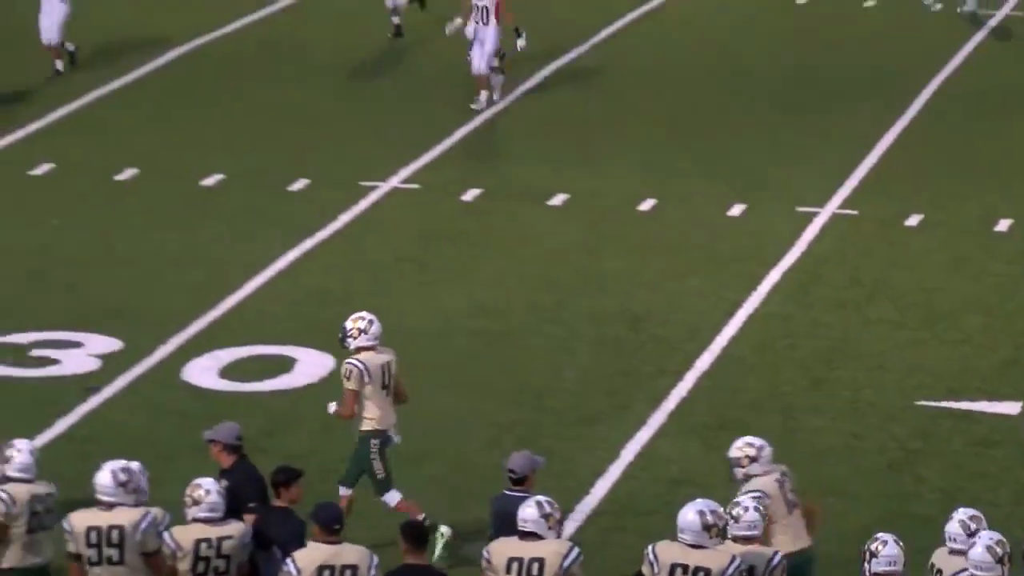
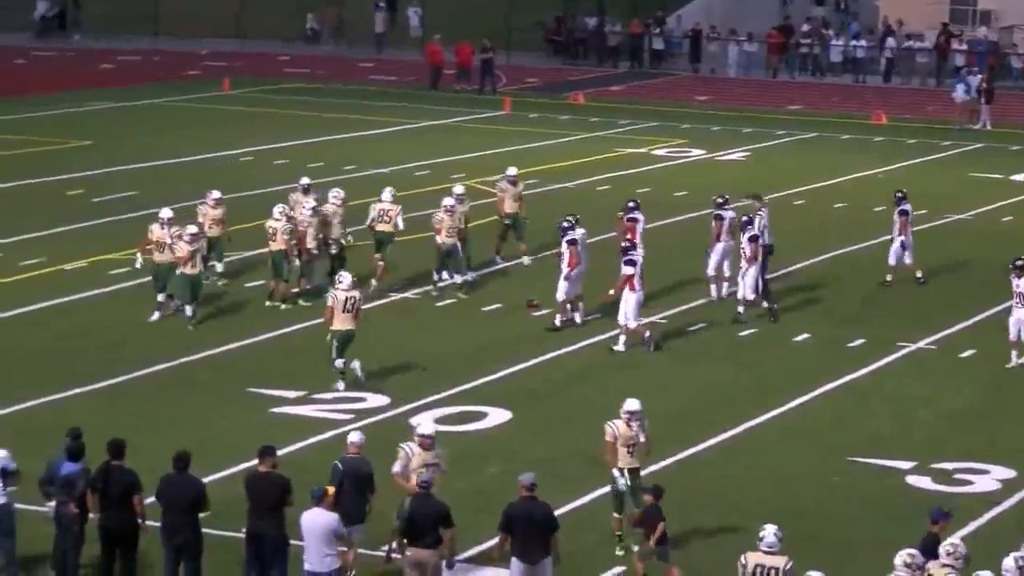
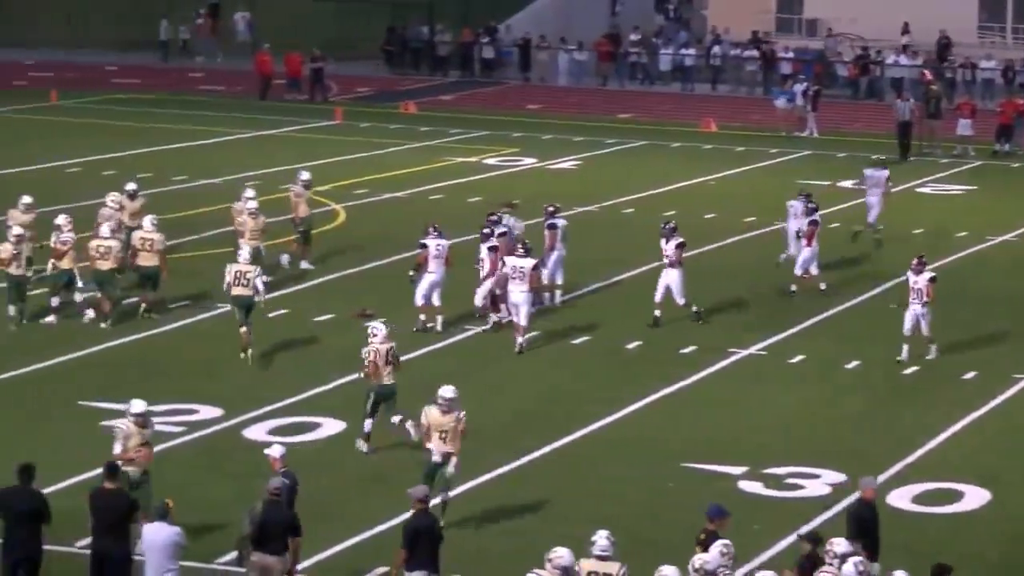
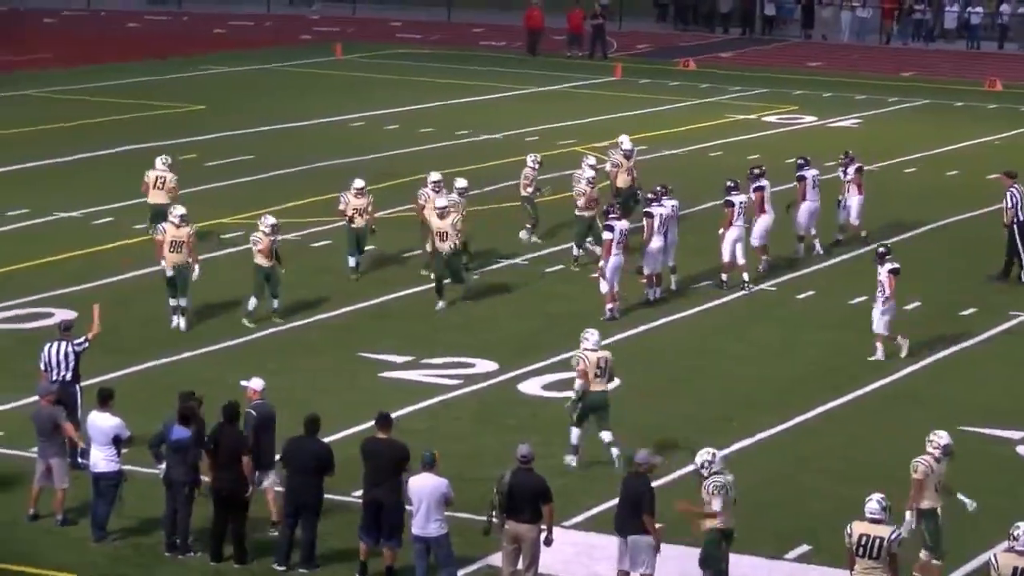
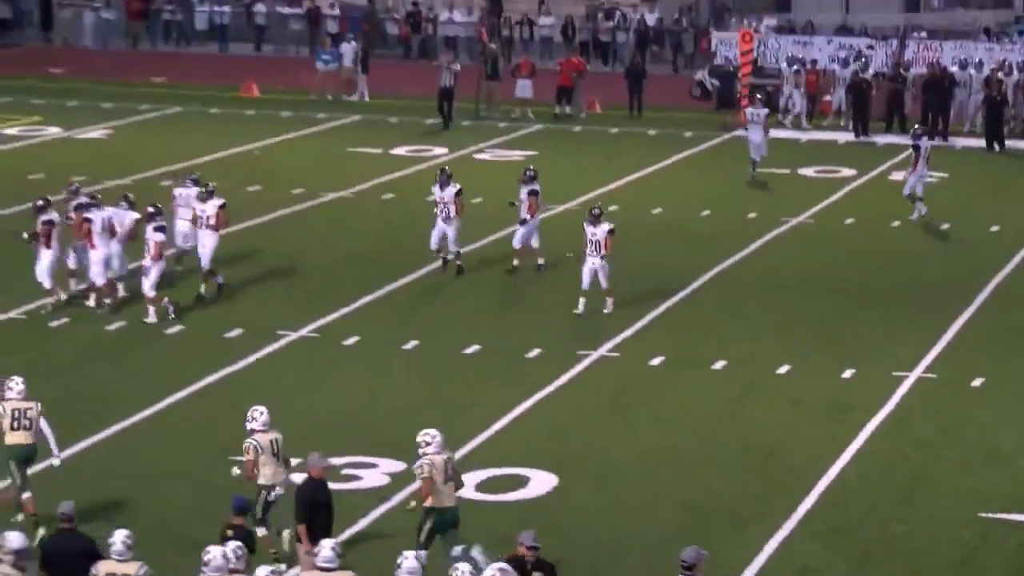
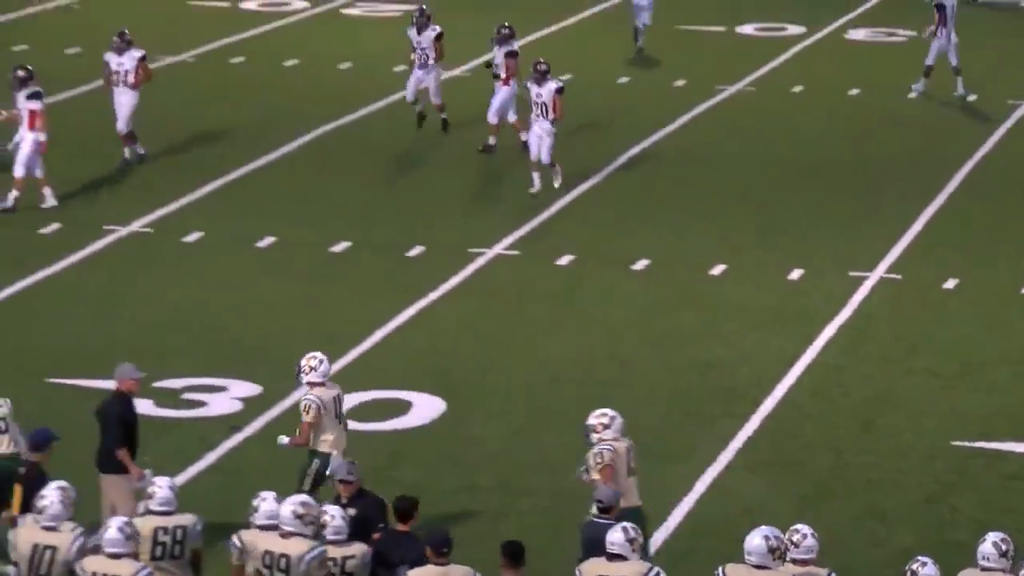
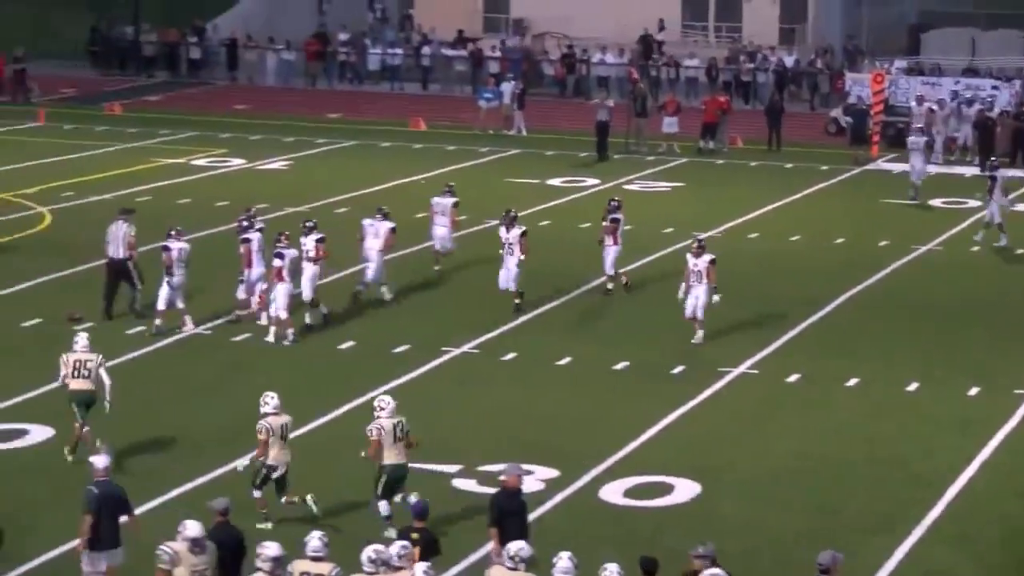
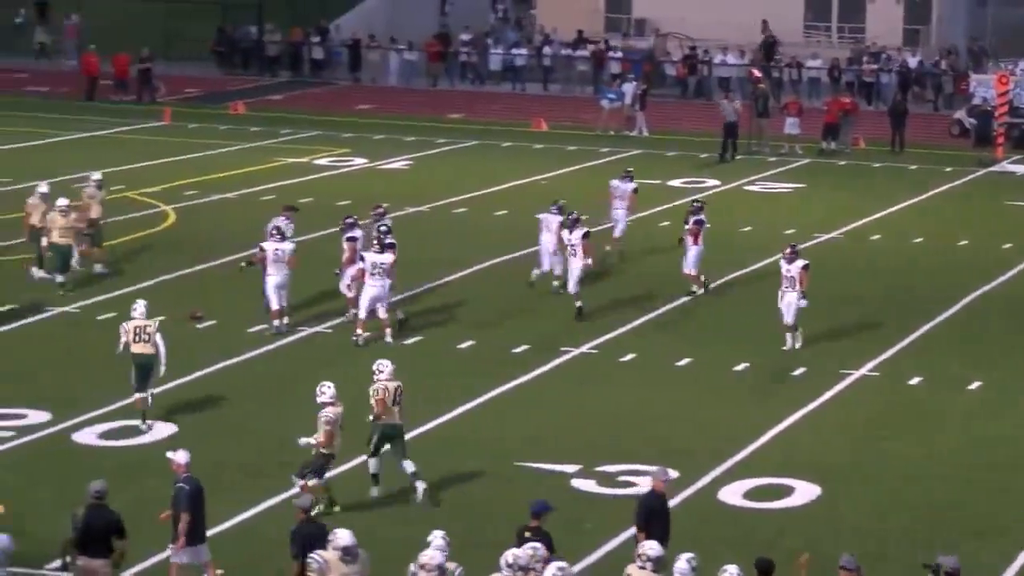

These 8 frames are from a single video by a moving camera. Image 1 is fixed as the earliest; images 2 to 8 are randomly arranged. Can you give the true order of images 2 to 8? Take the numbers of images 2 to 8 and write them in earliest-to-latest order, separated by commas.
6, 5, 7, 8, 3, 2, 4
